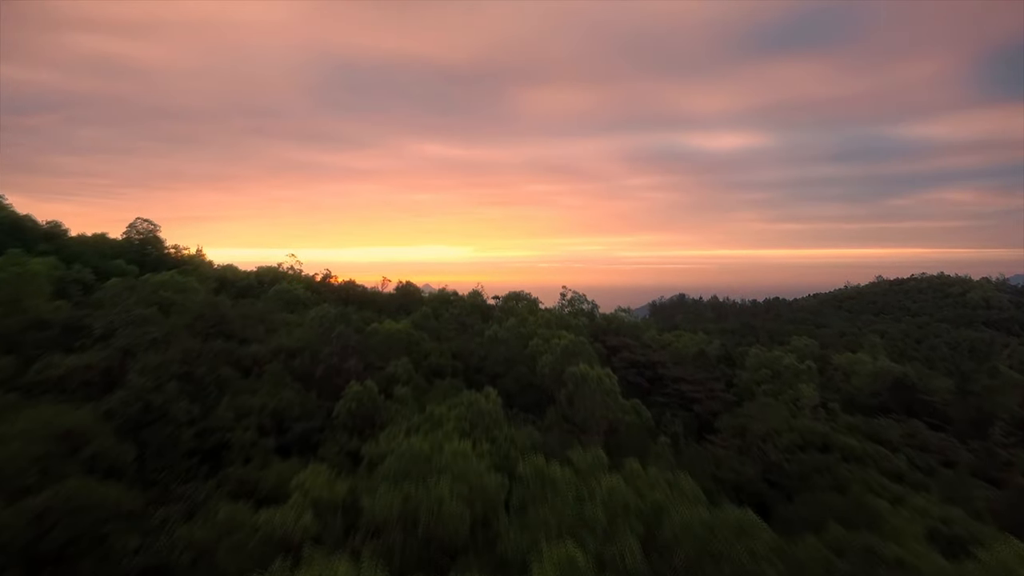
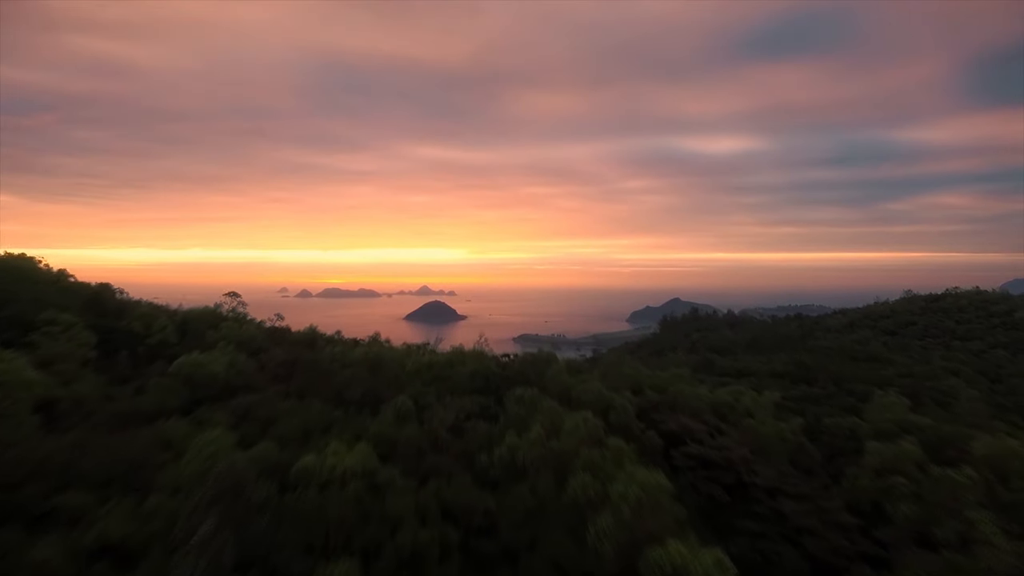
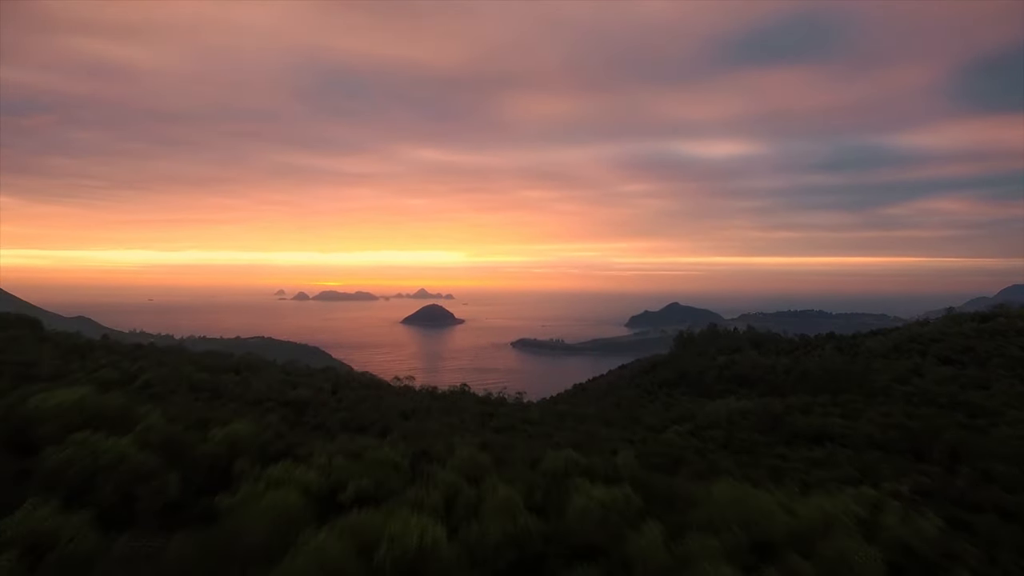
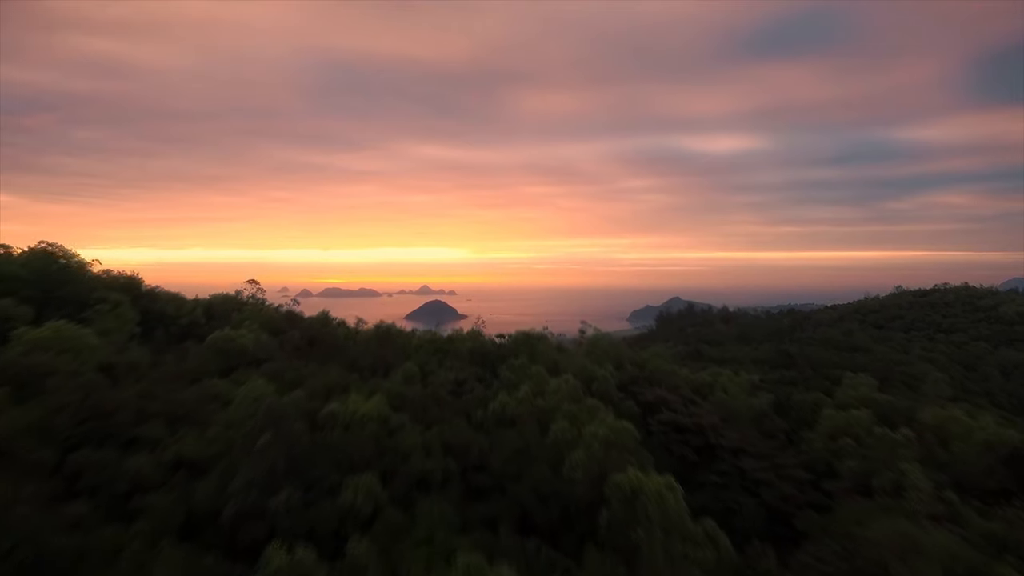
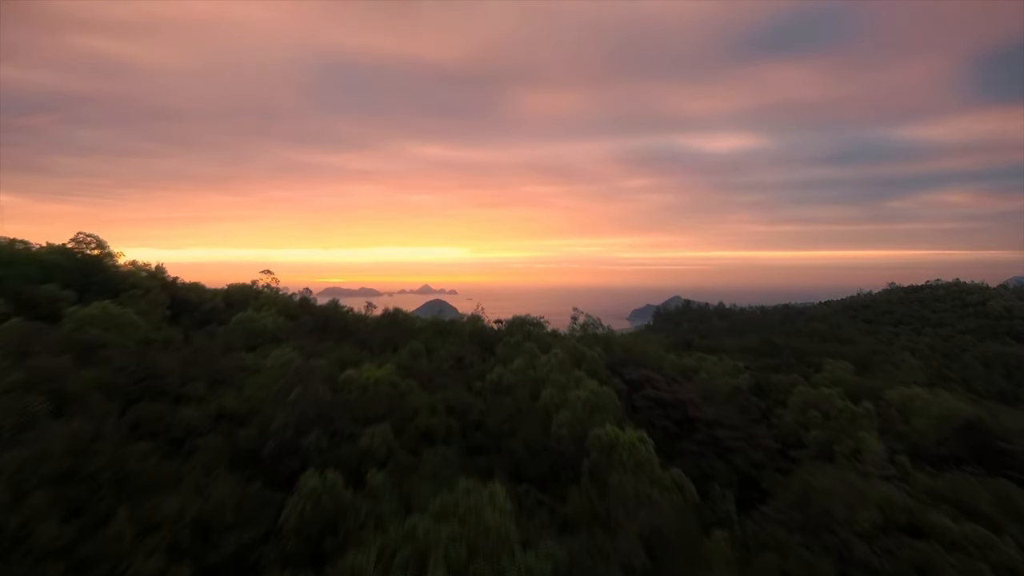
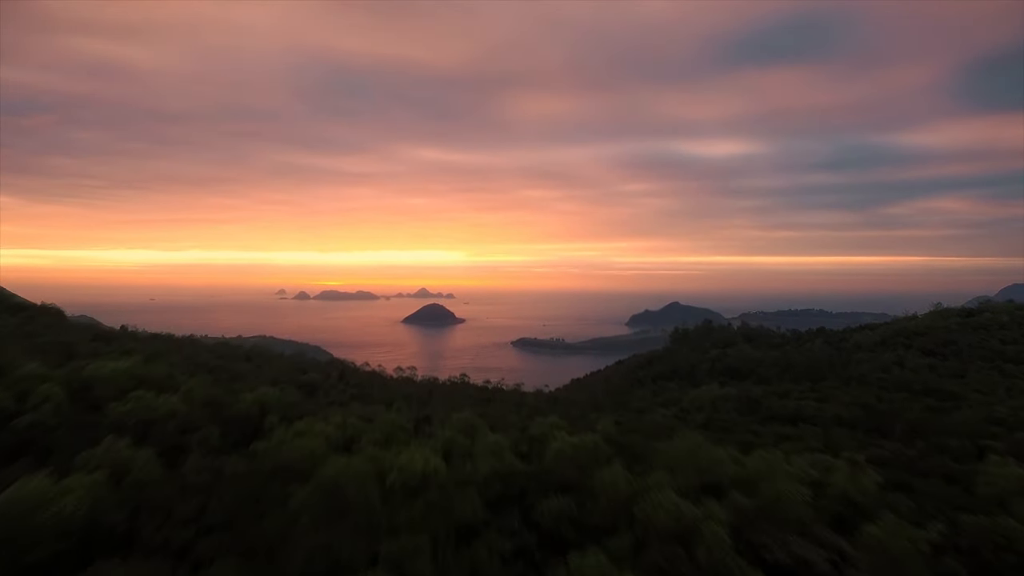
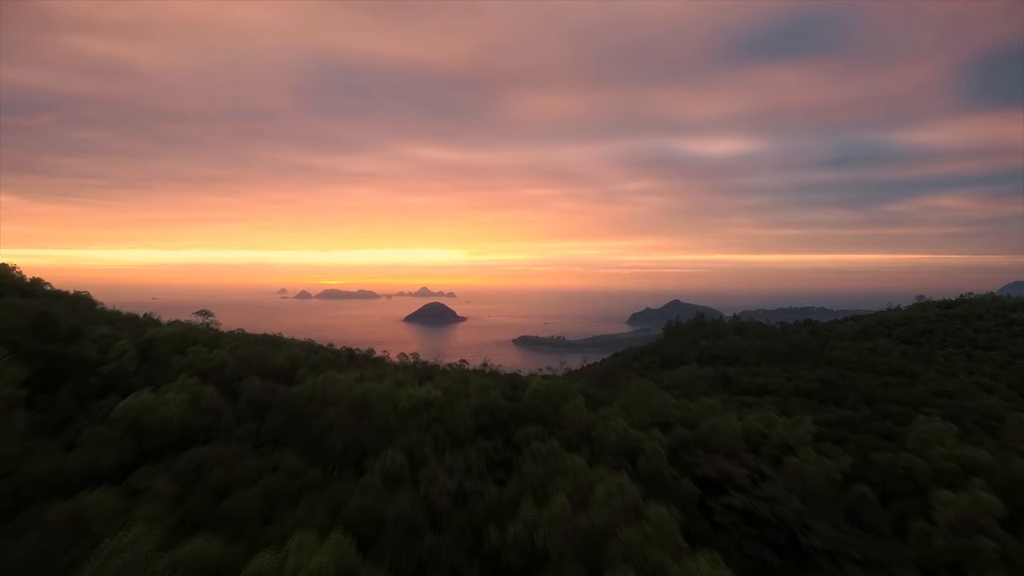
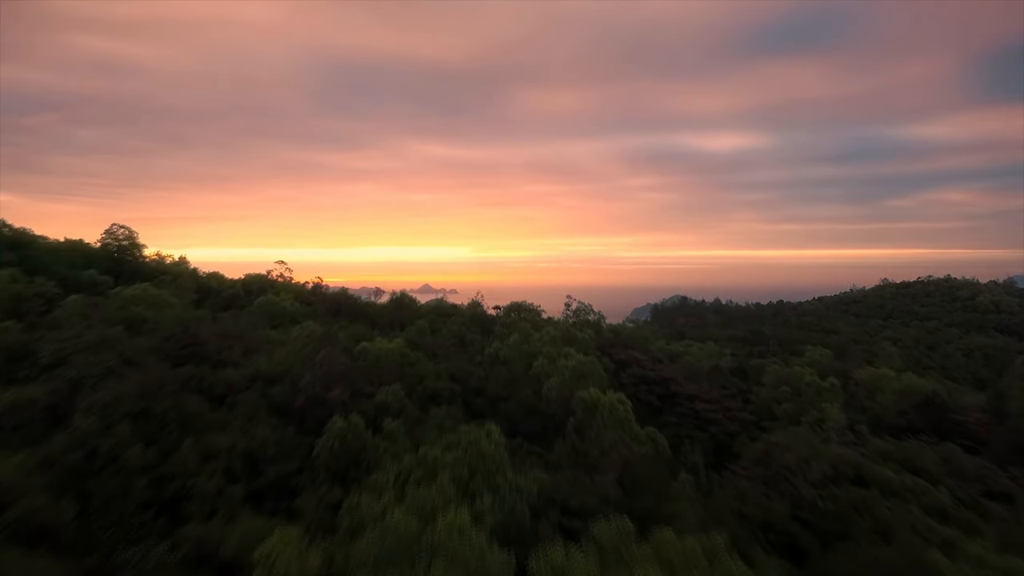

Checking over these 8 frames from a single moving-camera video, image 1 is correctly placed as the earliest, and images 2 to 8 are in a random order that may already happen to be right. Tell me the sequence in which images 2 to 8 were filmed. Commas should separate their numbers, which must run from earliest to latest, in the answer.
8, 5, 4, 2, 7, 6, 3
